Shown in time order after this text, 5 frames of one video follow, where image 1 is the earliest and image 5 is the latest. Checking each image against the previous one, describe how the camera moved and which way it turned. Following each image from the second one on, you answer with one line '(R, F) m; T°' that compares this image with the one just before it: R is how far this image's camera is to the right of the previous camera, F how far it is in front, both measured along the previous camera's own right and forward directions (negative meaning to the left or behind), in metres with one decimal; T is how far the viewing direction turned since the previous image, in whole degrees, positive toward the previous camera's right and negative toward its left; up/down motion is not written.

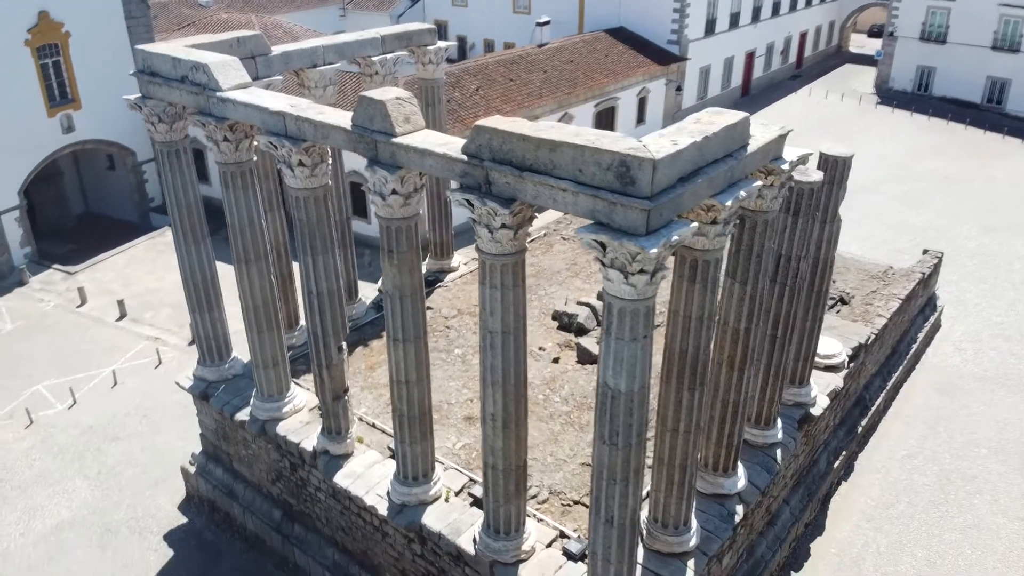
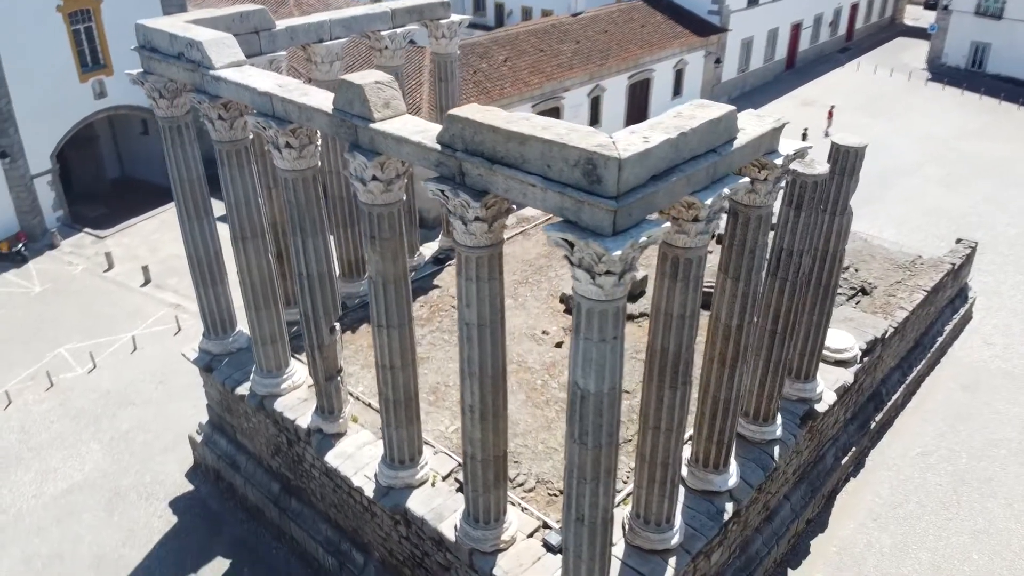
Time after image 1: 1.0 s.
(+0.6, +0.2) m; -3°
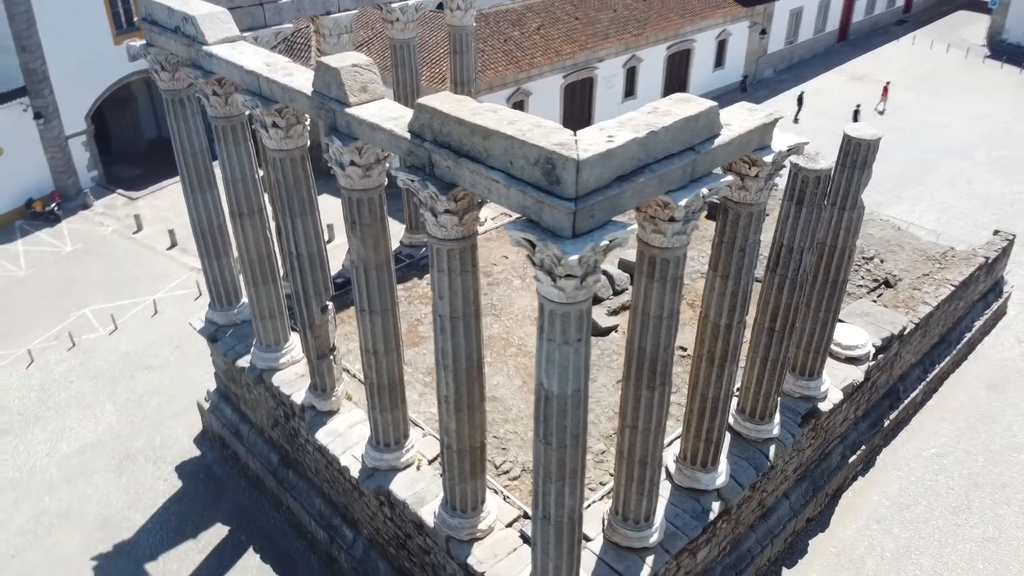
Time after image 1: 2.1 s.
(+0.6, +0.2) m; -3°
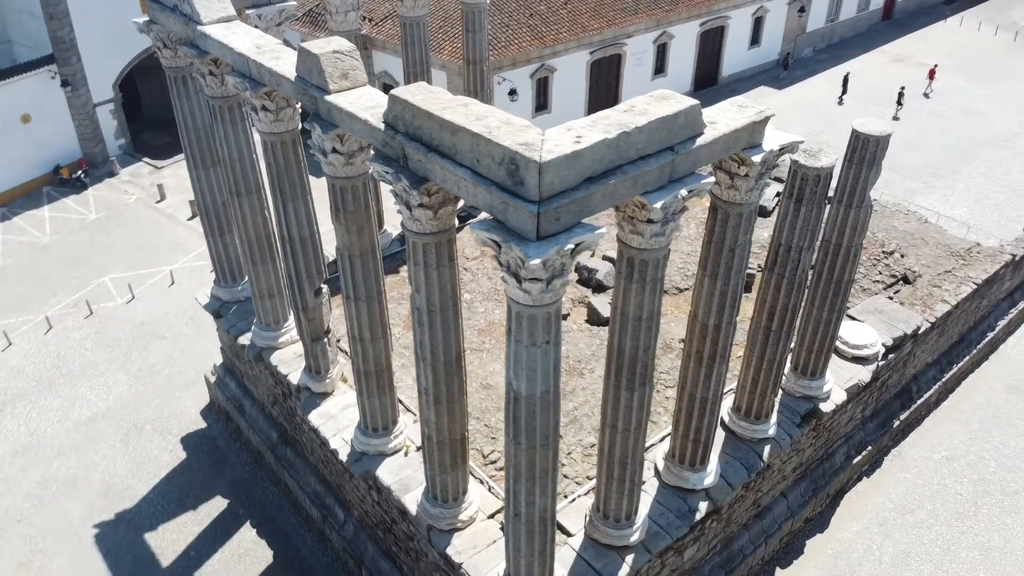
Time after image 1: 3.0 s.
(+0.5, +0.1) m; -3°
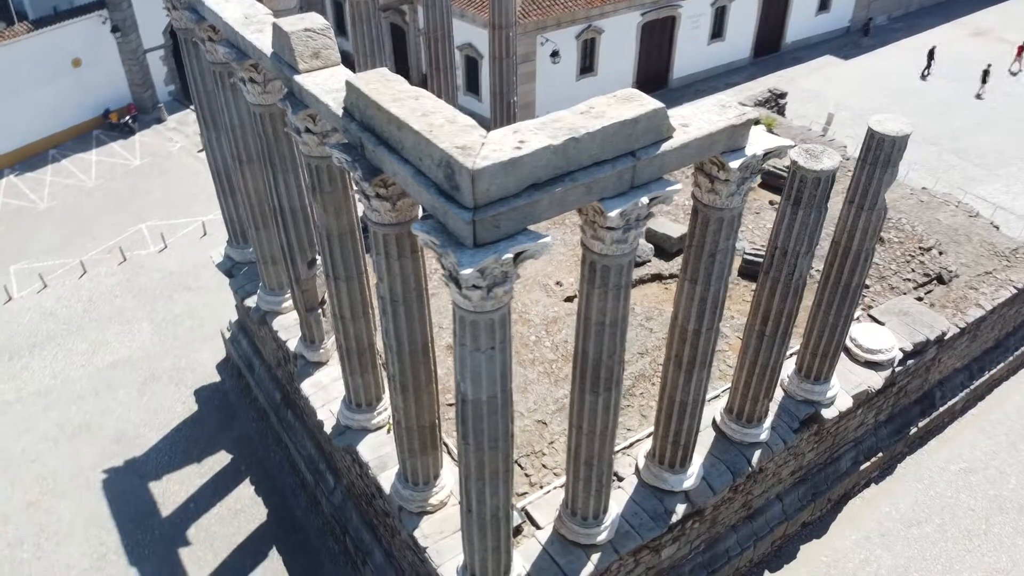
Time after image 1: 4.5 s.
(+0.8, +0.2) m; -5°
